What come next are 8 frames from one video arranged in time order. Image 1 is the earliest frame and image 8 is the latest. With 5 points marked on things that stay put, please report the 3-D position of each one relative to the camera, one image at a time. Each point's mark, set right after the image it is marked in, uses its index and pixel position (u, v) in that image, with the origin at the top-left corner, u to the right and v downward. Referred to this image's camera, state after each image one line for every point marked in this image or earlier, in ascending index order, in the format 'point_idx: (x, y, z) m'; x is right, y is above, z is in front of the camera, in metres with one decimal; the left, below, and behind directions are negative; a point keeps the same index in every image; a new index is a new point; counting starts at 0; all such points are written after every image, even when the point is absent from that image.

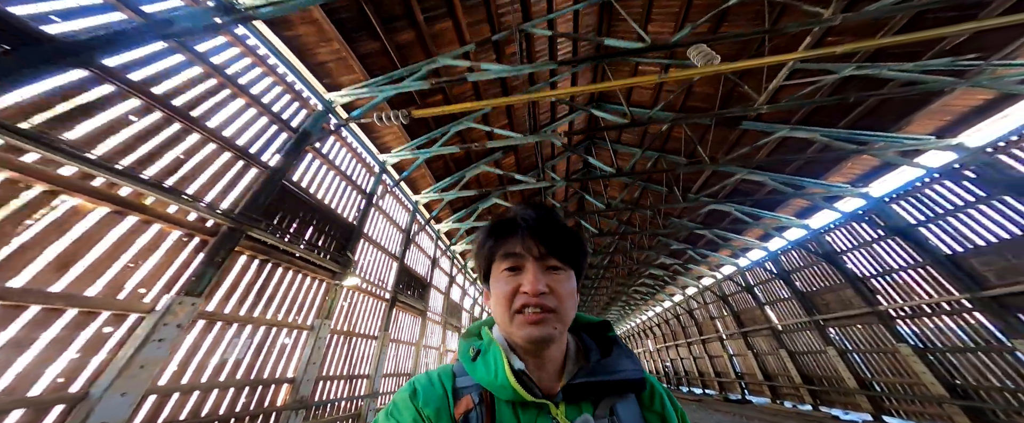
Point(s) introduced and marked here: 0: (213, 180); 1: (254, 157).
0: (-3.4, +0.3, +3.2) m
1: (-3.3, +0.6, +3.6) m
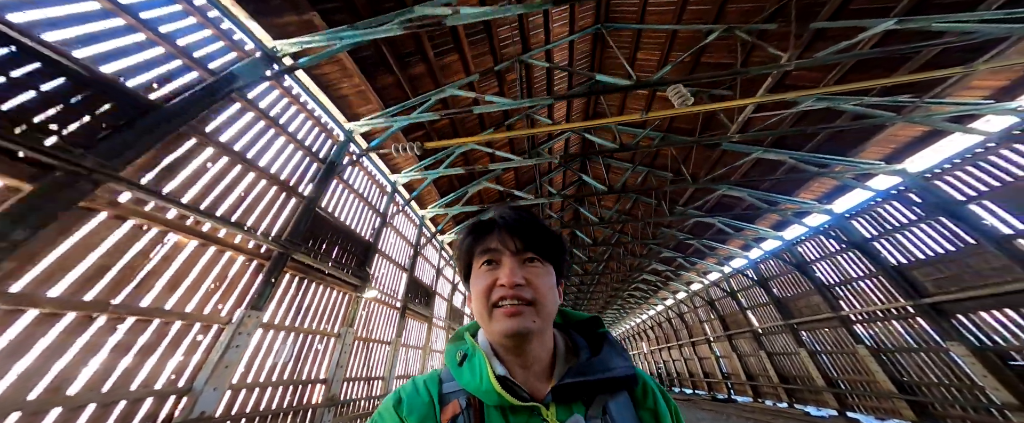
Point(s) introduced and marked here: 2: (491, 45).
0: (-3.3, -0.1, +3.8) m
1: (-3.3, +0.3, +4.2) m
2: (-0.3, +3.4, +5.4) m
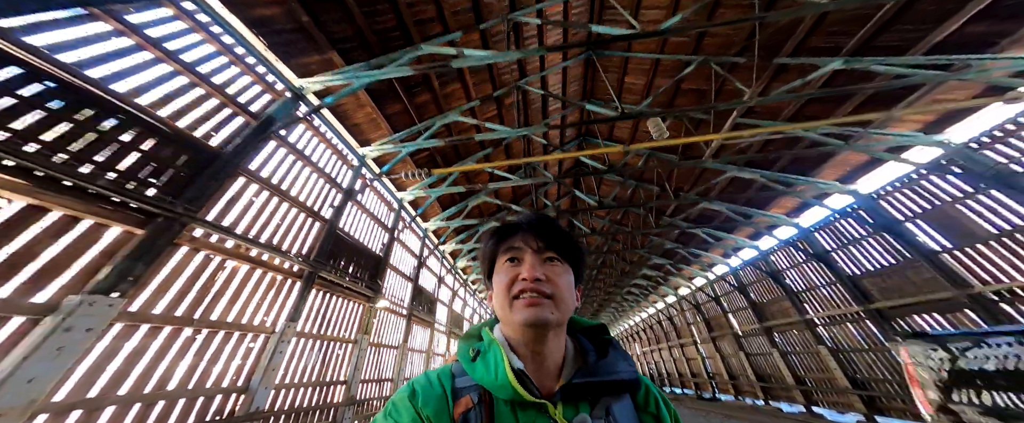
0: (-3.4, -0.4, +4.3) m
1: (-3.4, -0.1, +4.7) m
2: (-0.4, +3.0, +6.0) m
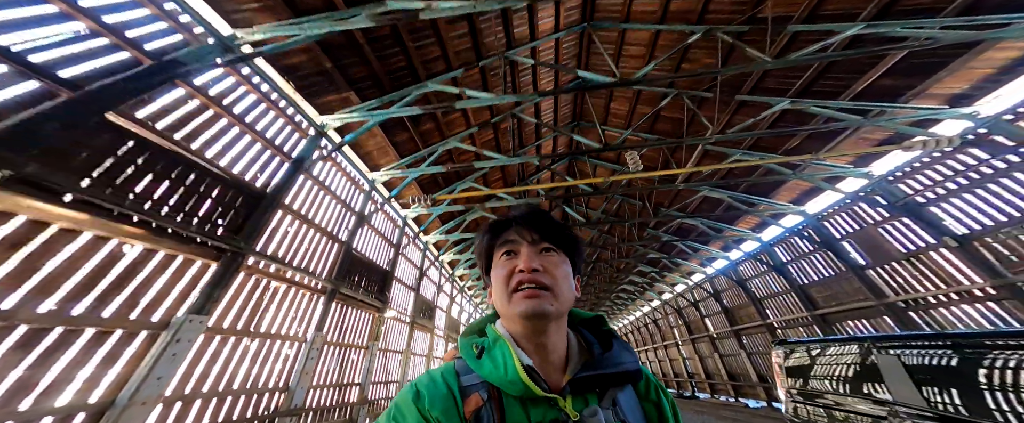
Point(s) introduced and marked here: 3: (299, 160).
0: (-3.5, -0.8, +4.9) m
1: (-3.5, -0.5, +5.3) m
2: (-0.5, +2.6, +6.7) m
3: (-3.6, +0.8, +4.6) m
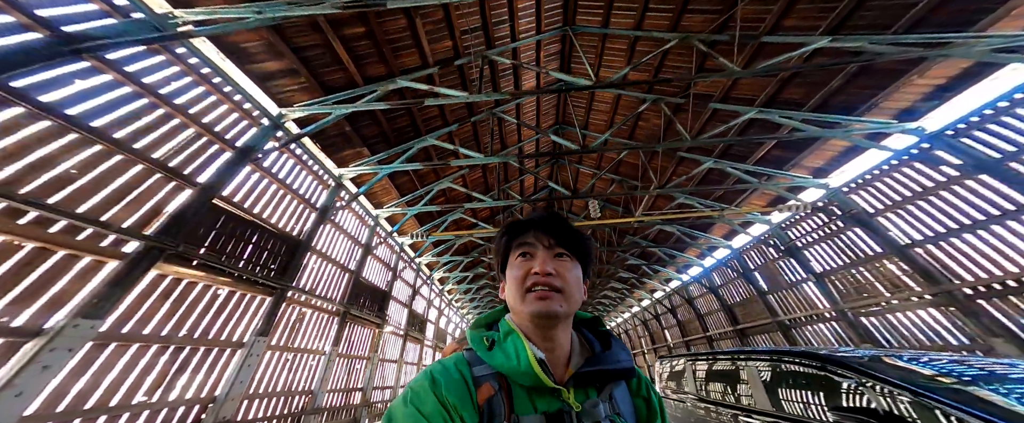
0: (-4.0, -1.6, +6.0) m
1: (-4.0, -1.3, +6.4) m
2: (-1.0, +1.7, +8.0) m
3: (-4.1, 0.0, +5.8) m
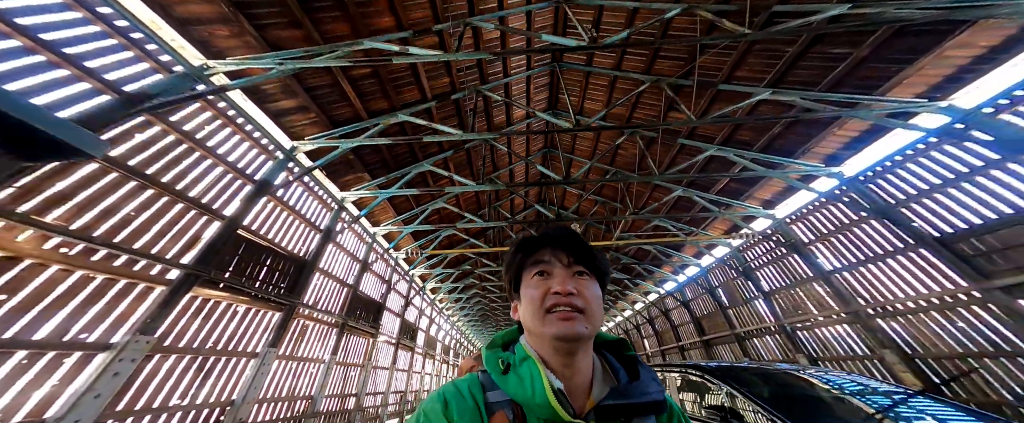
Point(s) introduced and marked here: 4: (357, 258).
0: (-4.3, -2.1, +6.6) m
1: (-4.3, -1.8, +7.0) m
2: (-1.4, +1.2, +8.7) m
3: (-4.4, -0.4, +6.3) m
4: (-4.5, -1.3, +7.7) m
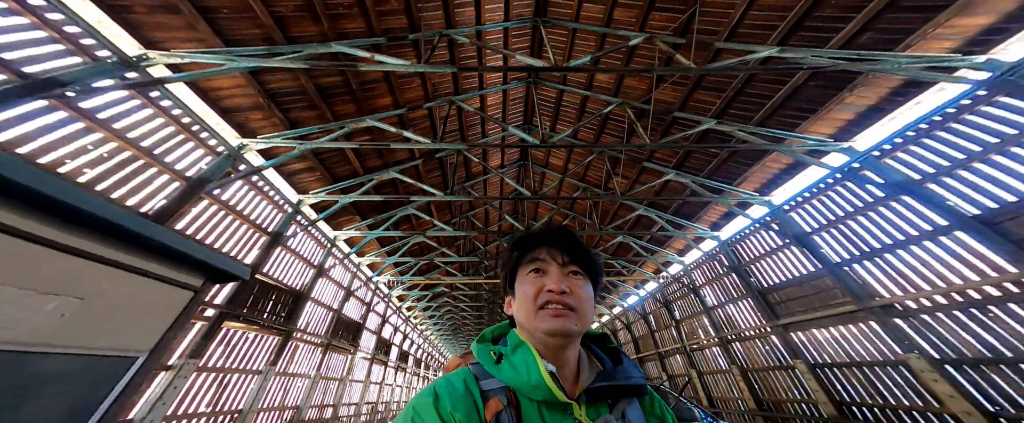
0: (-5.4, -3.1, +7.6) m
1: (-5.4, -2.8, +8.0) m
2: (-2.5, 0.0, +10.0) m
3: (-5.4, -1.4, +7.4) m
4: (-5.6, -2.3, +8.8) m
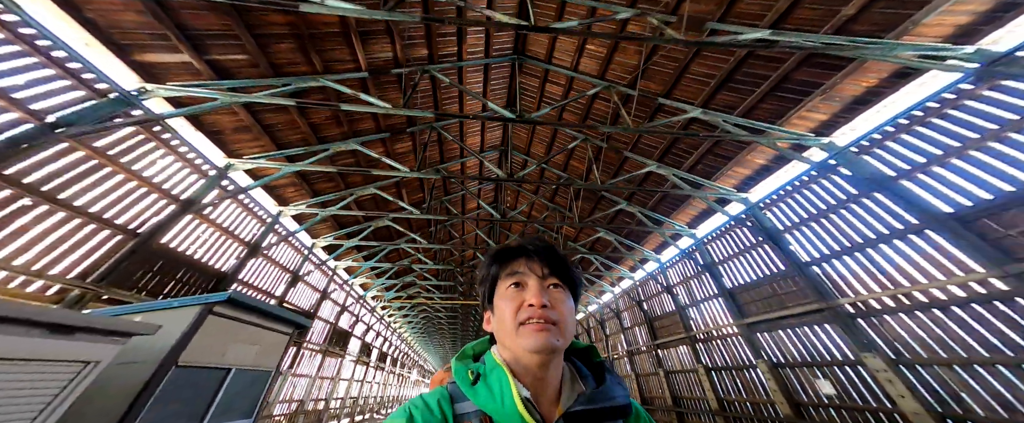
0: (-6.6, -4.4, +9.5) m
1: (-6.7, -4.1, +9.9) m
2: (-3.8, -1.5, +12.1) m
3: (-6.6, -2.7, +9.3) m
4: (-6.9, -3.7, +10.7) m
